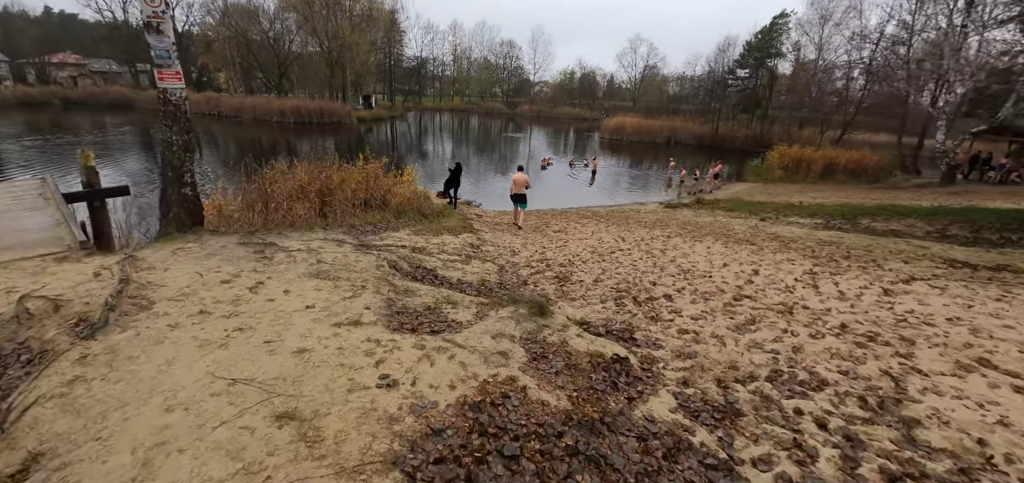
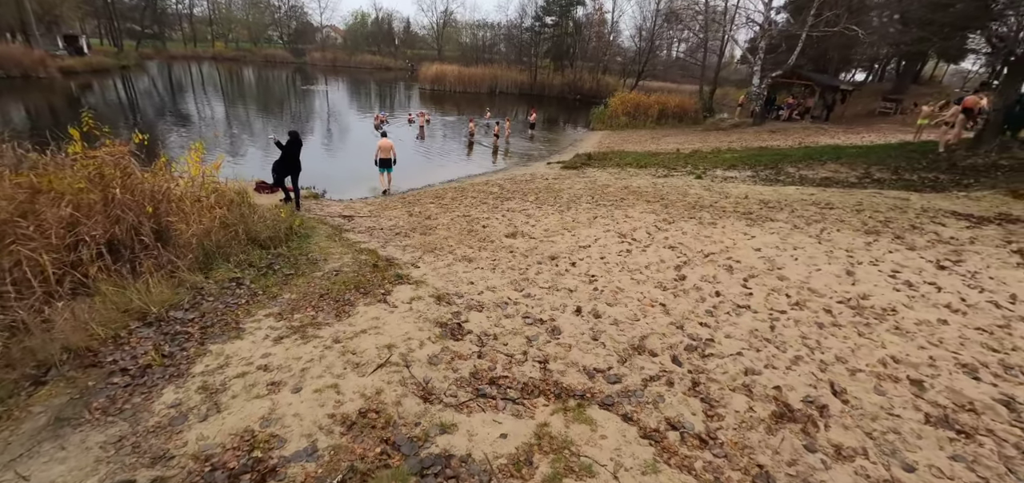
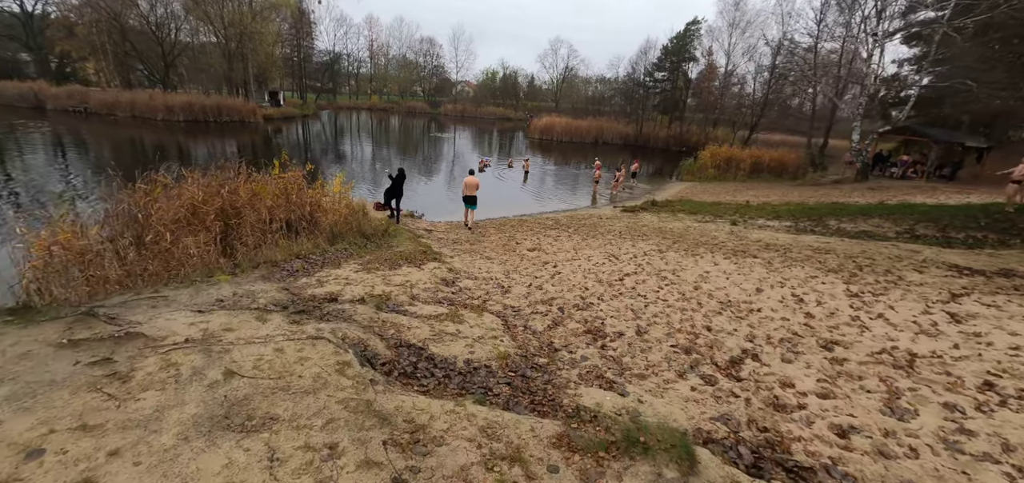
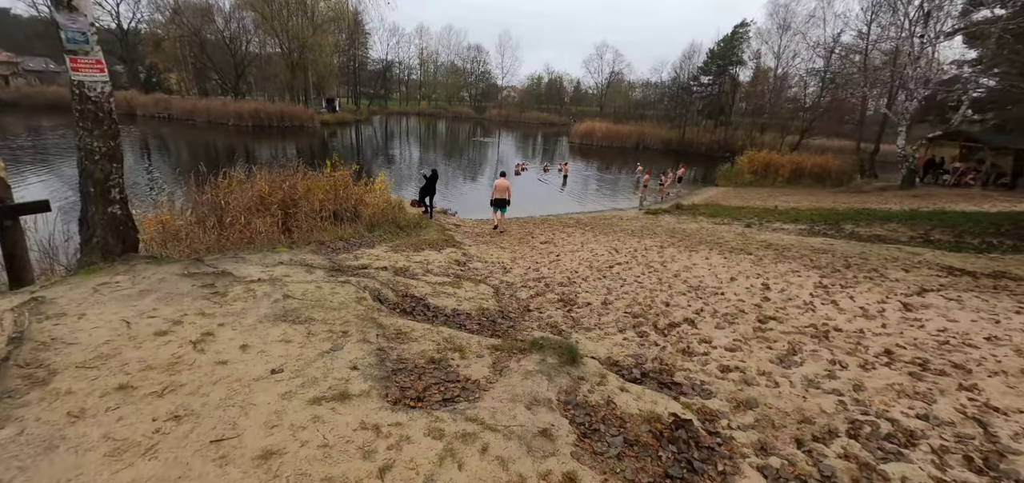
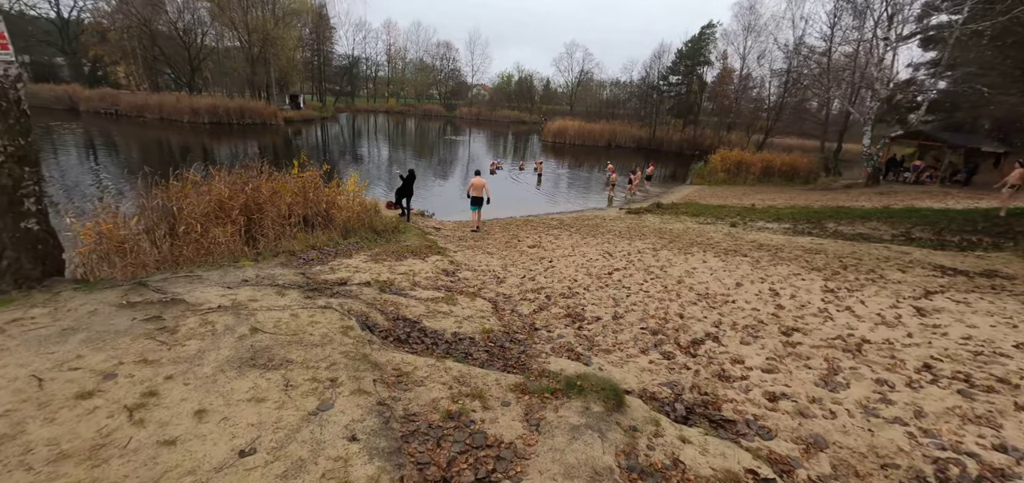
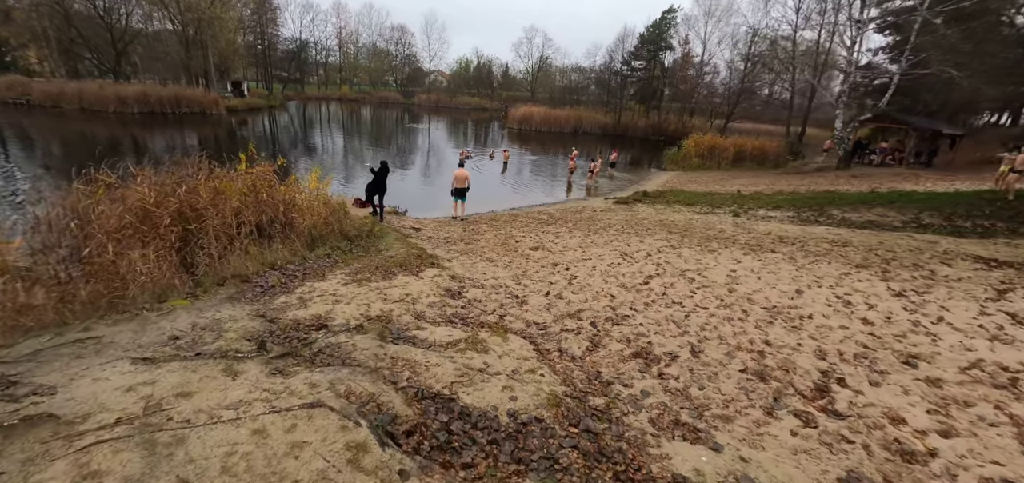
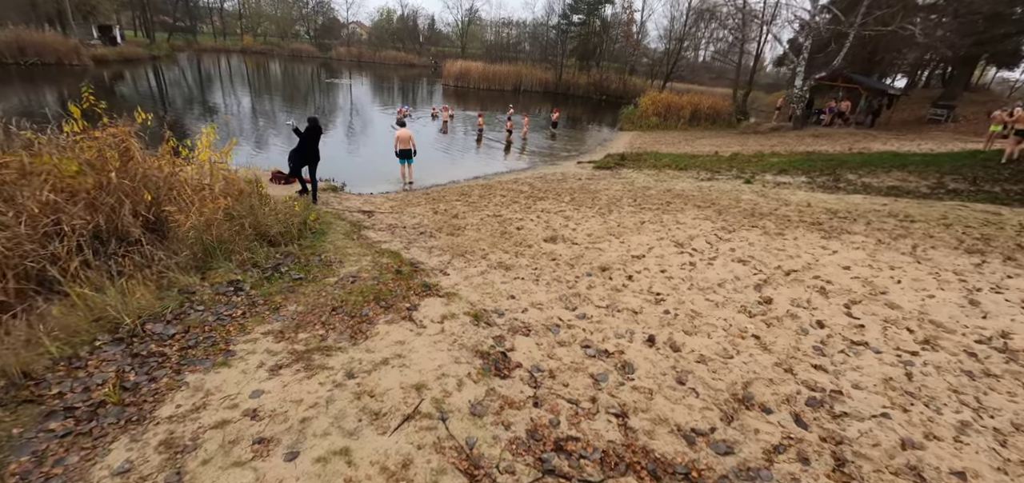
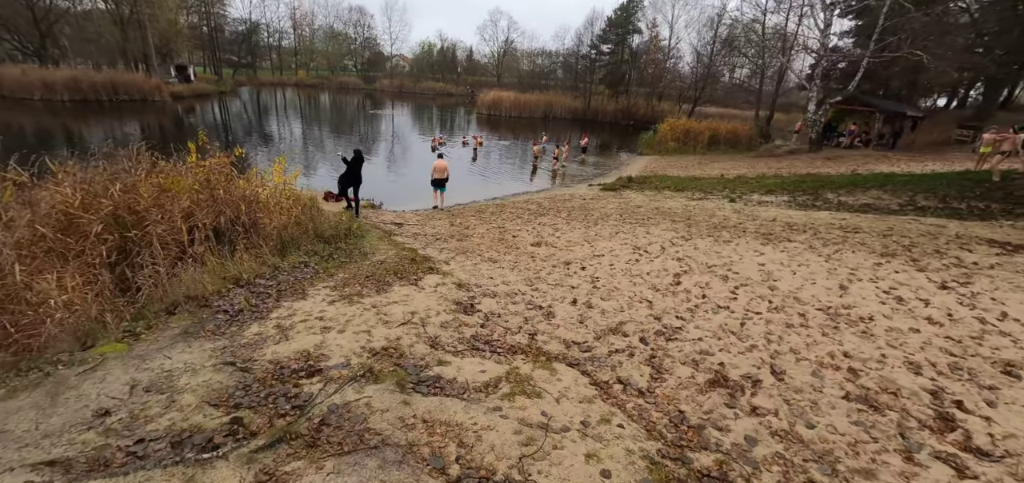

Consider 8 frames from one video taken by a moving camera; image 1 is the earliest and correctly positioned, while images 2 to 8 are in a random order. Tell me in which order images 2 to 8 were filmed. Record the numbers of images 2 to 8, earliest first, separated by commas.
4, 5, 3, 6, 8, 2, 7
